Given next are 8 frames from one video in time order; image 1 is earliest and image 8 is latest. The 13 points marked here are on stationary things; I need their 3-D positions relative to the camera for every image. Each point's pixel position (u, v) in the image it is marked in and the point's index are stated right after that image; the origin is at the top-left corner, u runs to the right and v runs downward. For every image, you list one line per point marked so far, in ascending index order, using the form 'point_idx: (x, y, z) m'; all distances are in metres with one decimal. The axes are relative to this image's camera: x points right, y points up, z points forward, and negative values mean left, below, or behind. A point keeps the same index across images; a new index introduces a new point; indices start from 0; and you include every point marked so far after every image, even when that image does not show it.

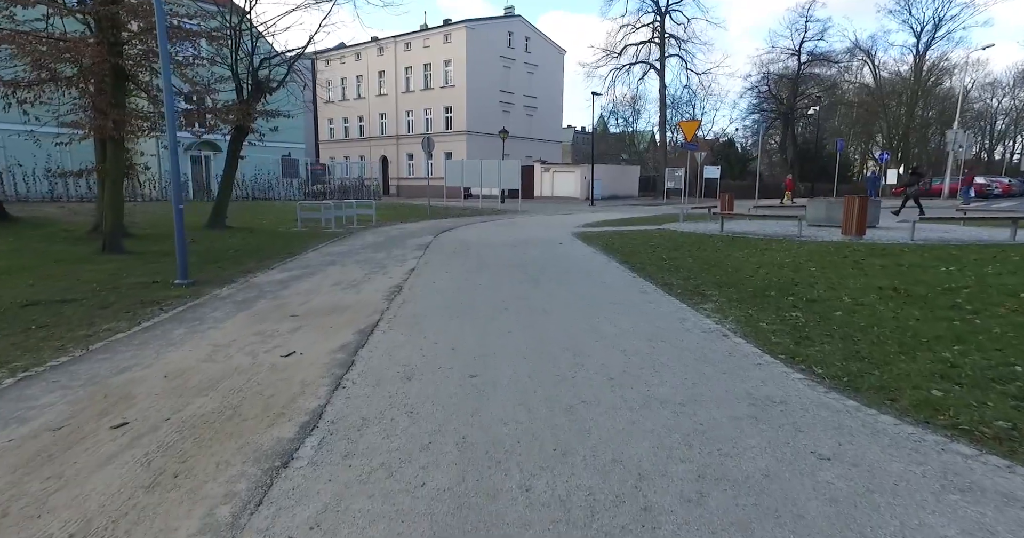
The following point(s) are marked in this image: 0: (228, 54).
0: (-8.3, +6.2, +16.1) m
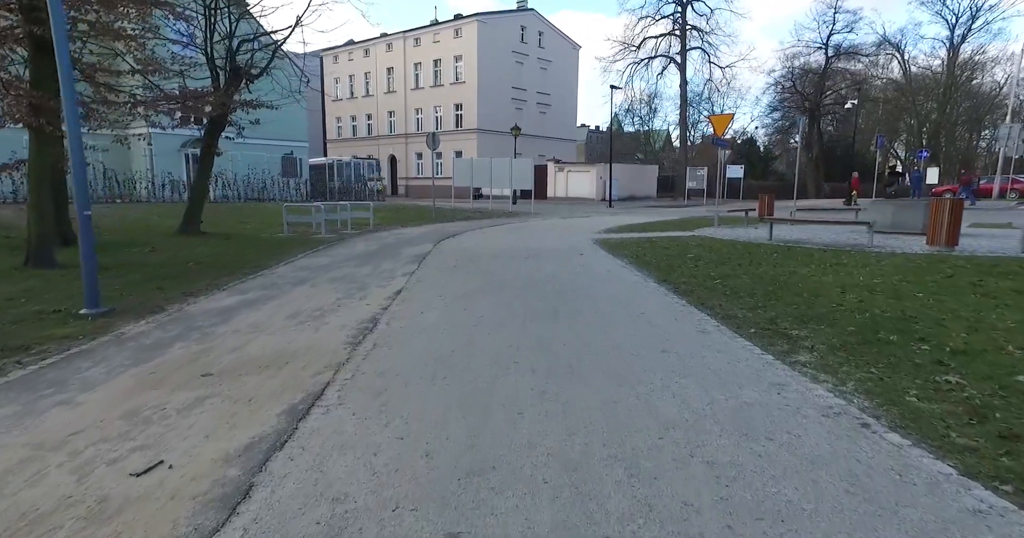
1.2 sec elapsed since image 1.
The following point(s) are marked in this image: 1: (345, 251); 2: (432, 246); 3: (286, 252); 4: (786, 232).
0: (-7.9, +5.9, +14.3) m
1: (-3.8, +0.4, +12.6) m
2: (-1.9, +0.4, +13.3) m
3: (-5.2, +0.4, +12.8) m
4: (+6.9, +0.9, +14.3) m
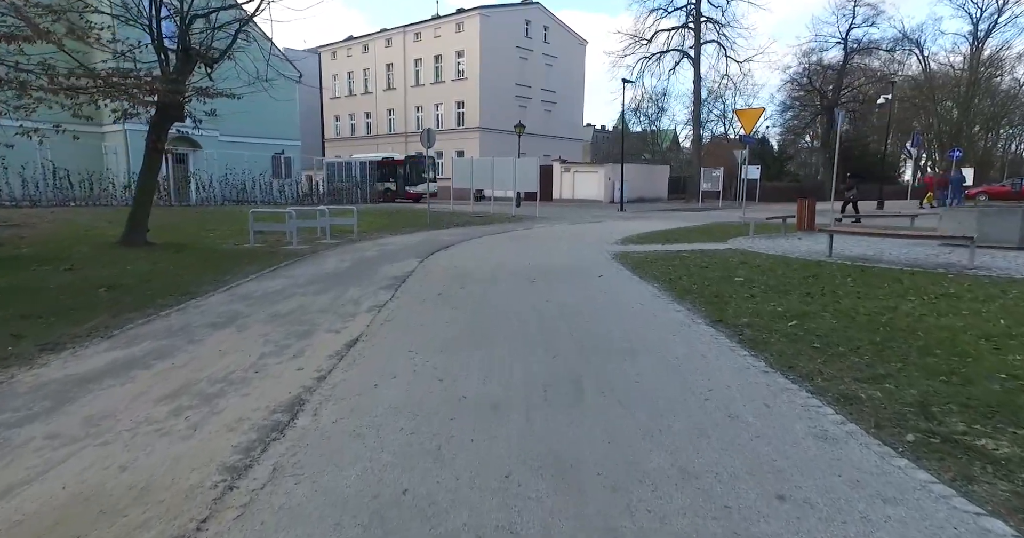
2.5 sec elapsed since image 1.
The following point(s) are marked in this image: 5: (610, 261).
0: (-7.9, +5.5, +12.1) m
1: (-3.7, 0.0, +10.4) m
2: (-1.8, 0.0, +11.0) m
3: (-5.2, 0.0, +10.6) m
4: (+6.9, +0.4, +12.0) m
5: (+2.1, +0.1, +12.0) m
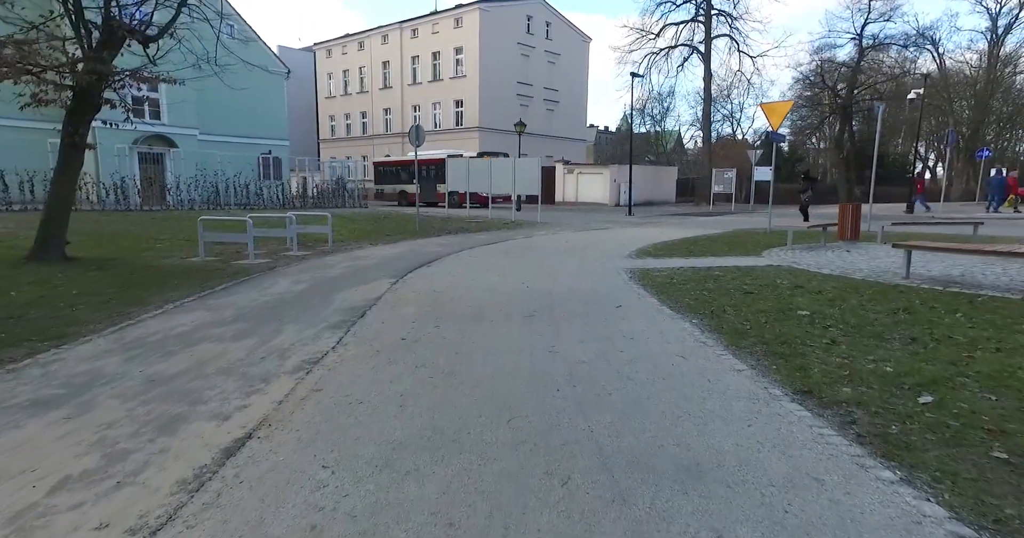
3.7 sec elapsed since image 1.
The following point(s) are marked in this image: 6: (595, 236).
0: (-8.0, +5.1, +9.9) m
1: (-3.8, -0.4, +8.1) m
2: (-1.9, -0.4, +8.8) m
3: (-5.2, -0.4, +8.4) m
4: (+6.9, +0.1, +9.7) m
5: (+2.0, -0.3, +9.7) m
6: (+2.9, +1.1, +19.0) m
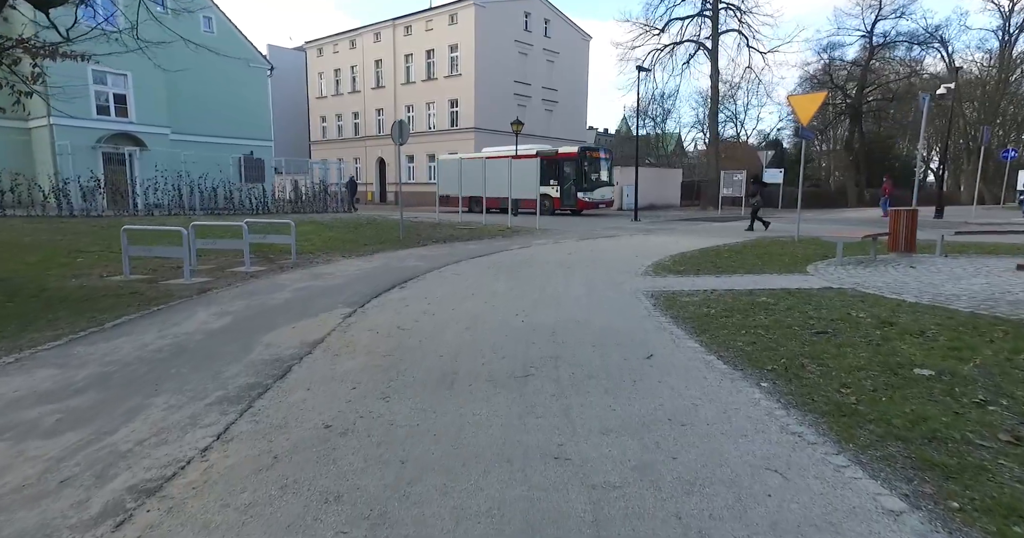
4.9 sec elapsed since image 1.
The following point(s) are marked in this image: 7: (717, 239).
0: (-8.1, +4.8, +7.6) m
1: (-3.9, -0.8, +5.9) m
2: (-2.1, -0.7, +6.5) m
3: (-5.4, -0.7, +6.1) m
4: (+6.7, -0.3, +7.5) m
5: (+1.9, -0.7, +7.5) m
6: (+2.7, +0.7, +16.8) m
7: (+6.6, +1.0, +18.2) m
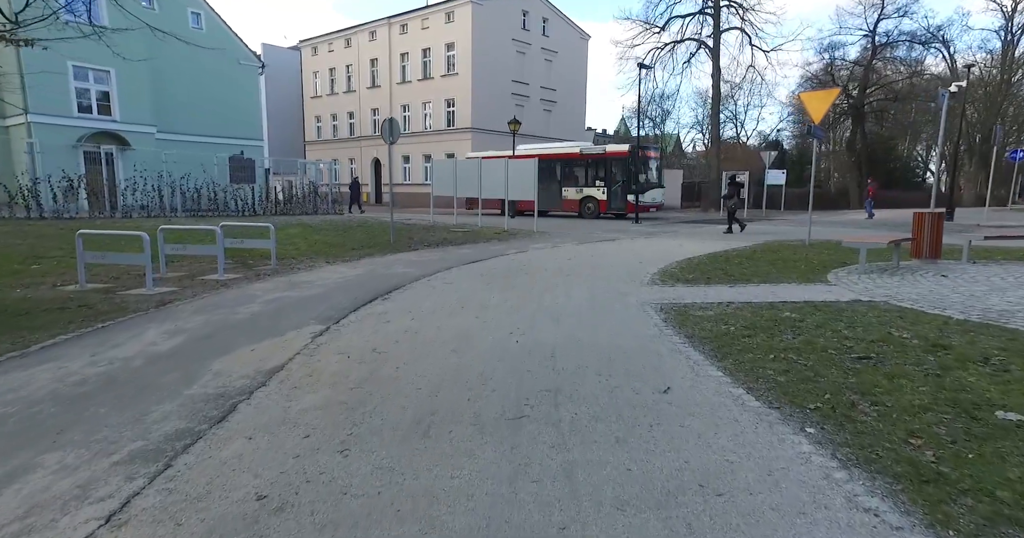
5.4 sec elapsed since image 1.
0: (-8.2, +4.6, +6.7) m
1: (-4.0, -0.9, +4.9) m
2: (-2.1, -0.9, +5.6) m
3: (-5.4, -0.9, +5.1) m
4: (+6.6, -0.4, +6.6) m
5: (+1.8, -0.8, +6.6) m
6: (+2.6, +0.5, +15.9) m
7: (+6.5, +0.9, +17.3) m
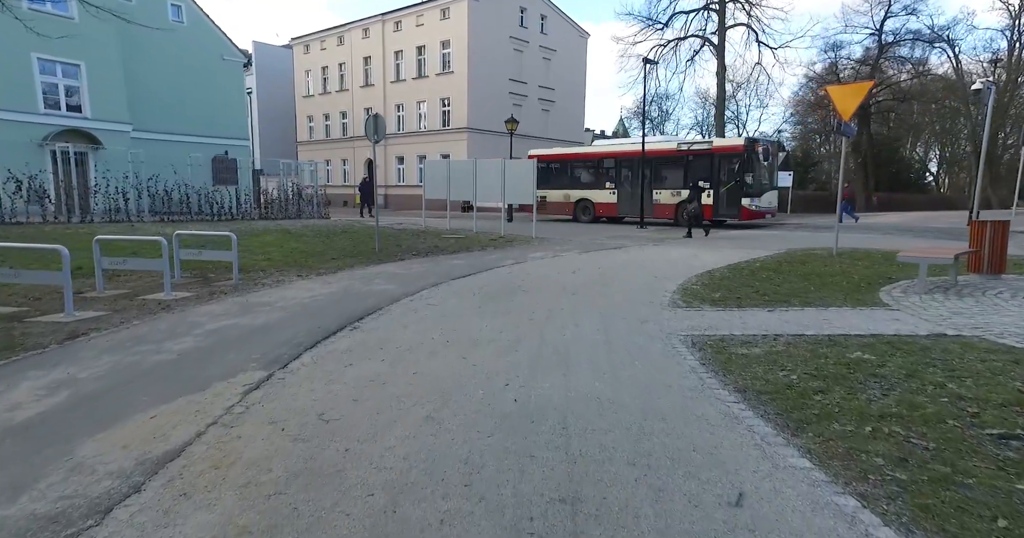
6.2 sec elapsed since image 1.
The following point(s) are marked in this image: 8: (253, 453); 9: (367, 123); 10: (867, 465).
0: (-8.2, +4.4, +5.0) m
1: (-4.0, -1.2, +3.3) m
2: (-2.2, -1.2, +3.9) m
3: (-5.5, -1.2, +3.5) m
4: (+6.6, -0.7, +5.0) m
5: (+1.8, -1.1, +4.9) m
6: (+2.5, +0.2, +14.3) m
7: (+6.4, +0.5, +15.7) m
8: (-1.8, -1.2, +3.9) m
9: (-4.3, +4.3, +16.7) m
10: (+2.3, -1.2, +3.6) m
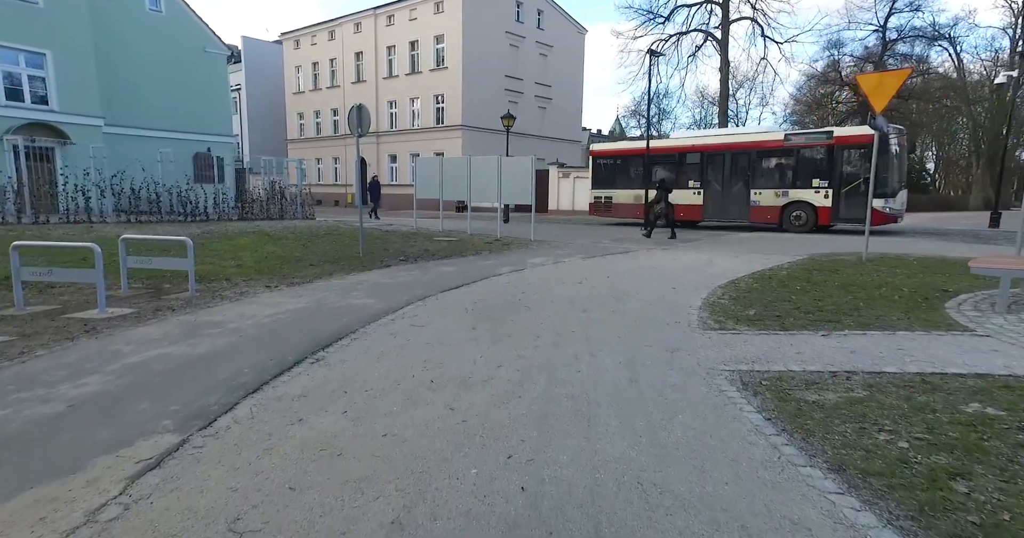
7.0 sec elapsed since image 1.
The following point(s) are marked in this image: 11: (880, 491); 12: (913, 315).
0: (-8.1, +4.2, +3.4) m
1: (-4.0, -1.4, +1.7) m
2: (-2.1, -1.4, +2.4) m
3: (-5.4, -1.4, +1.9) m
4: (+6.7, -0.9, +3.5) m
5: (+1.8, -1.3, +3.4) m
6: (+2.5, 0.0, +12.8) m
7: (+6.4, +0.3, +14.2) m
8: (-1.8, -1.4, +2.4) m
9: (-4.4, +4.2, +15.1) m
10: (+2.3, -1.4, +2.1) m
11: (+2.2, -1.3, +3.4) m
12: (+5.5, -0.6, +7.8) m
